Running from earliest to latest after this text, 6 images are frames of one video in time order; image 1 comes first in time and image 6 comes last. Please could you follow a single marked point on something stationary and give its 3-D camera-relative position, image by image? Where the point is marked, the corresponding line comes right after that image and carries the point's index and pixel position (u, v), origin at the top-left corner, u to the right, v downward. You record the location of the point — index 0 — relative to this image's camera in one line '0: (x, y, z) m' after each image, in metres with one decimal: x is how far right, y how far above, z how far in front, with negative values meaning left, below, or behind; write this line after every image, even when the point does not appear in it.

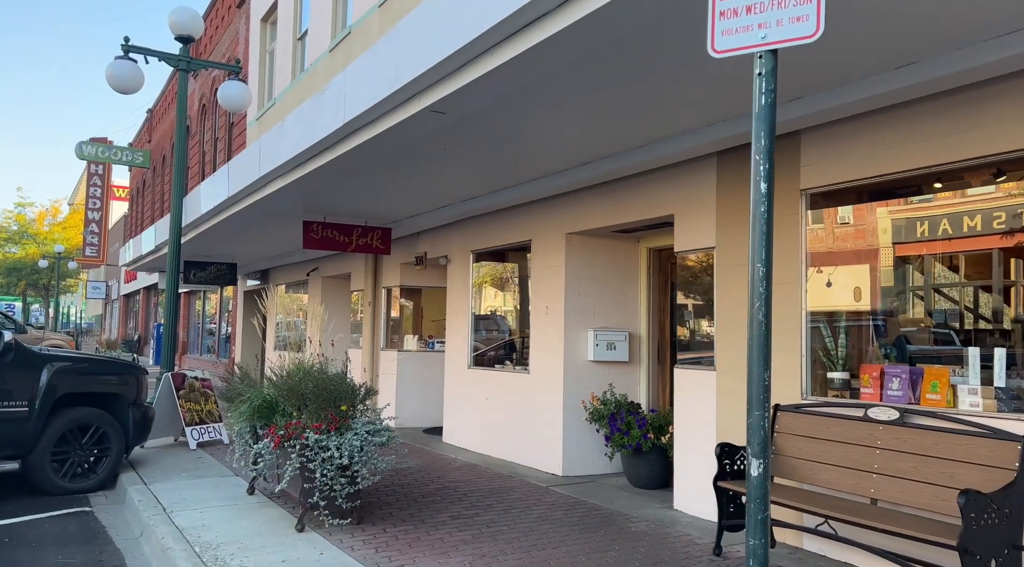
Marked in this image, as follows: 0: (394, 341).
0: (-1.8, -0.9, +12.3) m
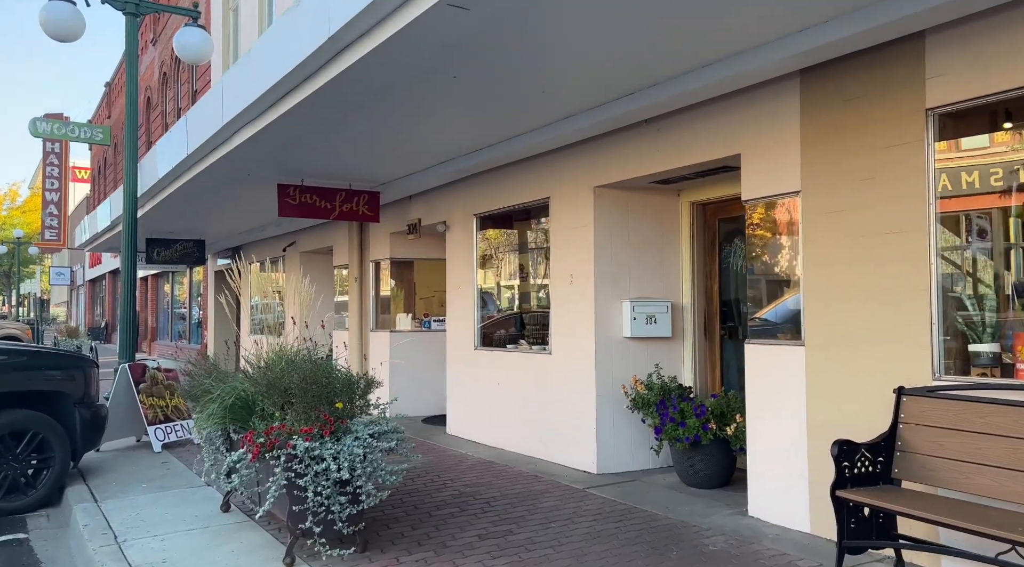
0: (-1.7, -0.5, +11.0) m
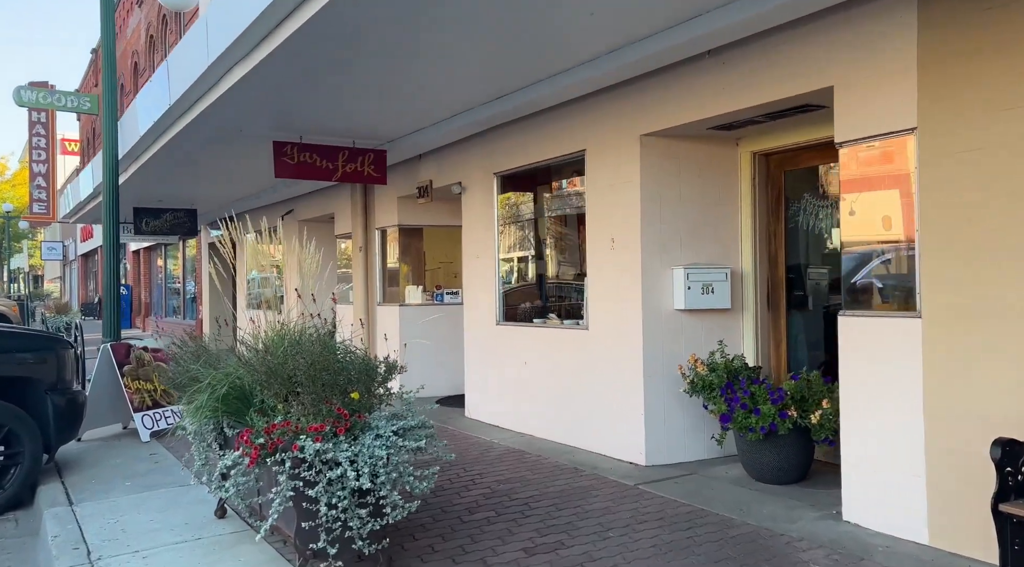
0: (-1.5, -0.2, +10.1) m
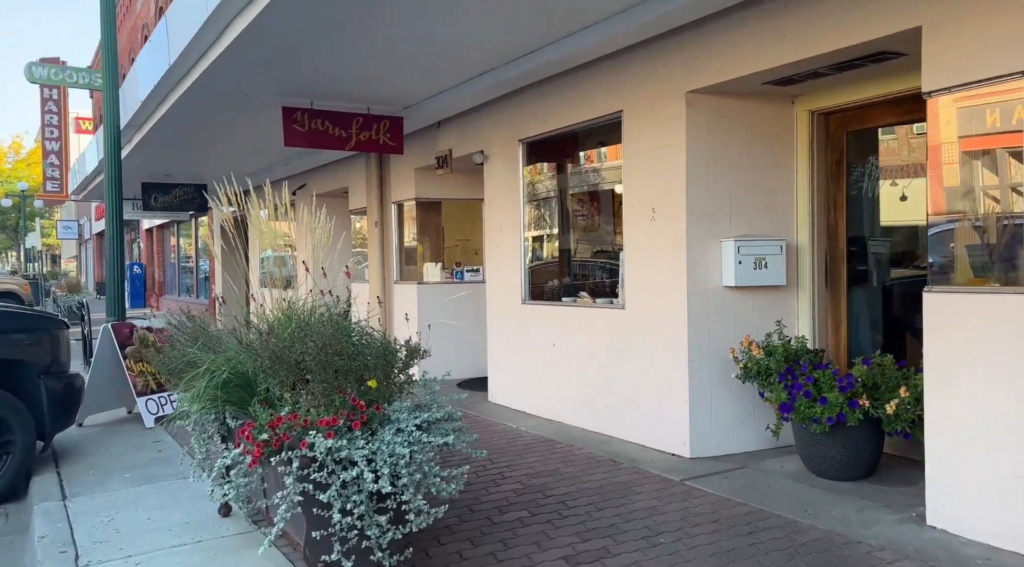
0: (-1.2, +0.1, +9.5) m
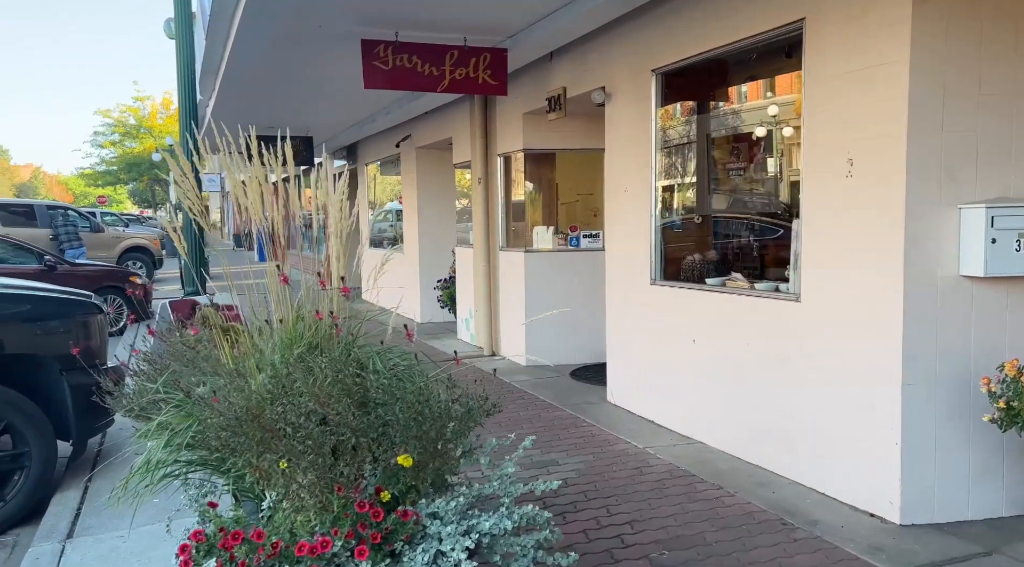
0: (+0.1, +0.5, +8.1) m
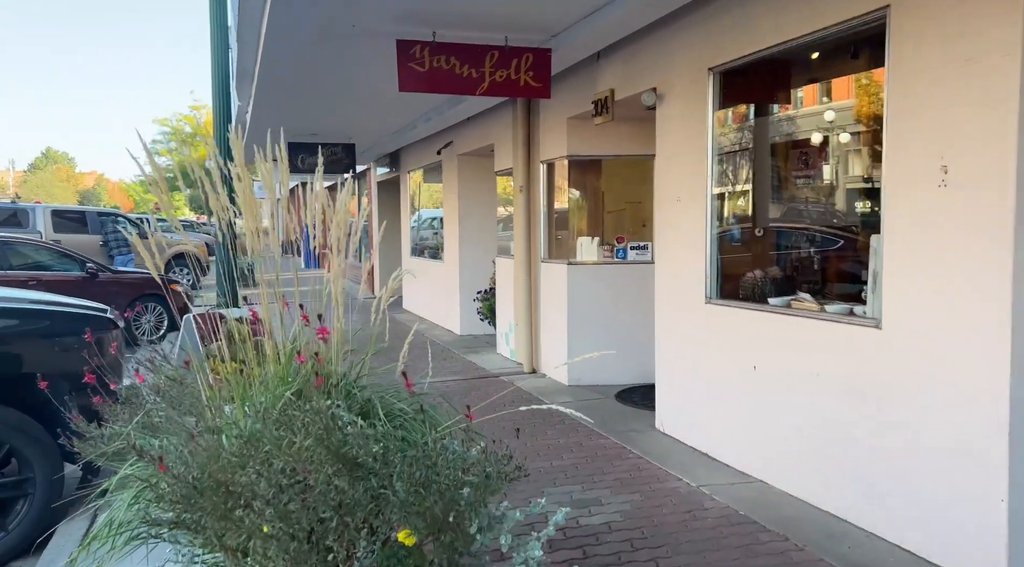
0: (+0.5, +0.3, +7.6) m
